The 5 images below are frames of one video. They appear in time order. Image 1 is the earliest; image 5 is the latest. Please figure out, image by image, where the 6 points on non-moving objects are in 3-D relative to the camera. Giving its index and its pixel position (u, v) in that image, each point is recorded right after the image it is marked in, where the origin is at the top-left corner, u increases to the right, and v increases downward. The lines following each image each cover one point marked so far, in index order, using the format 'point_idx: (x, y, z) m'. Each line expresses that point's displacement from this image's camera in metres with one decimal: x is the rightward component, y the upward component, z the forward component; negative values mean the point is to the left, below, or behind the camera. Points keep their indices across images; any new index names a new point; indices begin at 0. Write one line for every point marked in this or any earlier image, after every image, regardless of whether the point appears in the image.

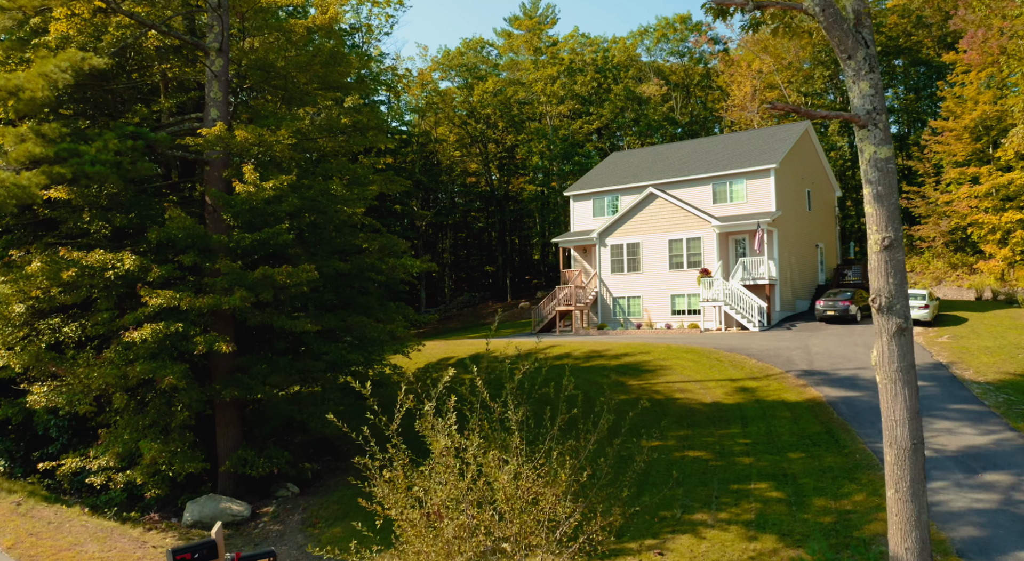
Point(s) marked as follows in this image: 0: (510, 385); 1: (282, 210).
0: (0.0, -1.5, +10.0) m
1: (-4.7, +1.4, +14.8) m
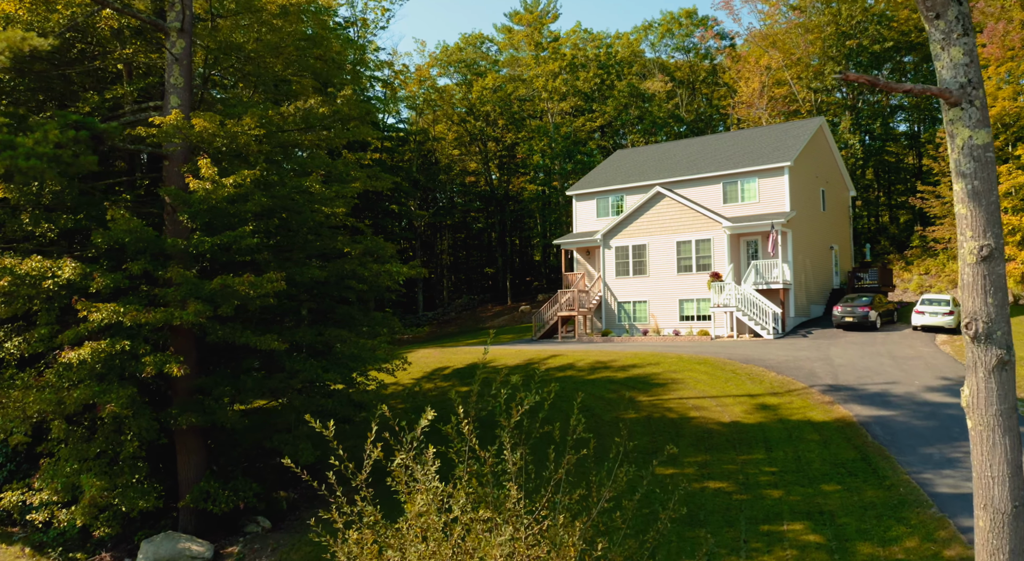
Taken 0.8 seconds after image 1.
0: (-0.1, -1.6, +8.1) m
1: (-4.8, +1.3, +12.9) m
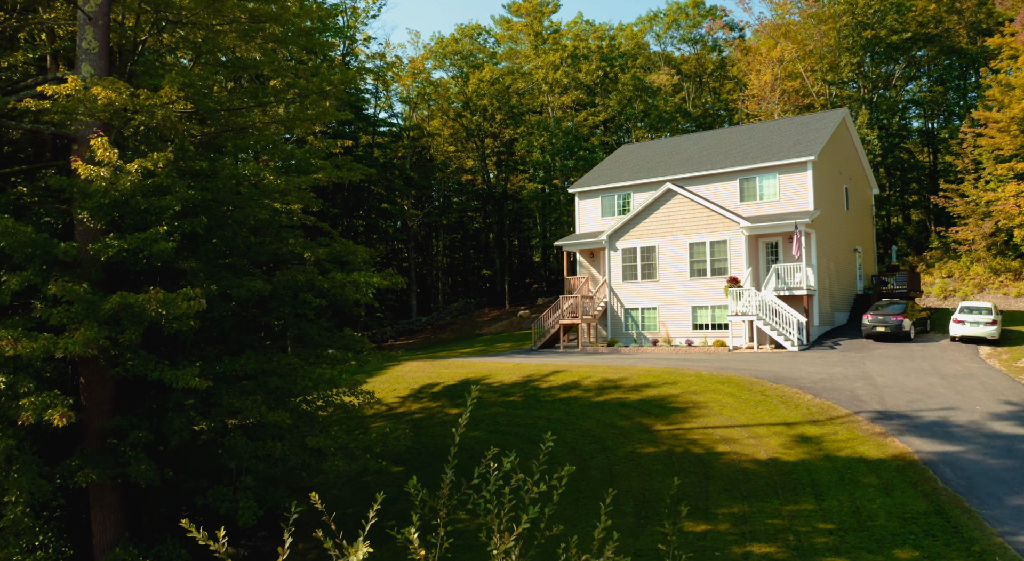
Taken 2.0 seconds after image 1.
0: (-0.2, -1.9, +5.2) m
1: (-4.9, +1.0, +10.0) m
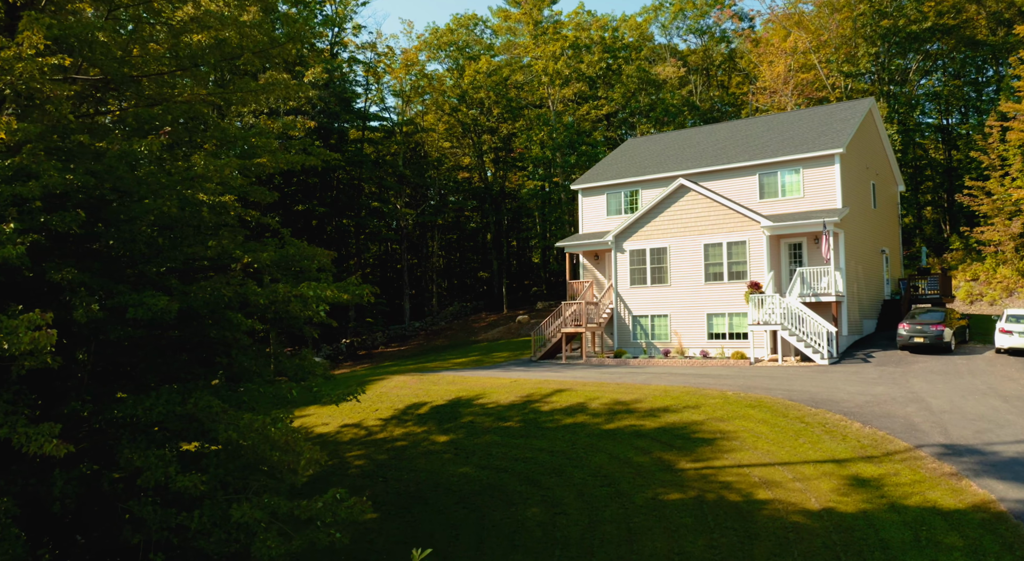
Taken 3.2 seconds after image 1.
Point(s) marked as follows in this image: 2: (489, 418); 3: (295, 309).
0: (-0.2, -2.0, +2.4) m
1: (-4.9, +0.9, +7.2) m
2: (-0.6, -3.6, +19.1) m
3: (-2.9, -0.4, +9.6) m
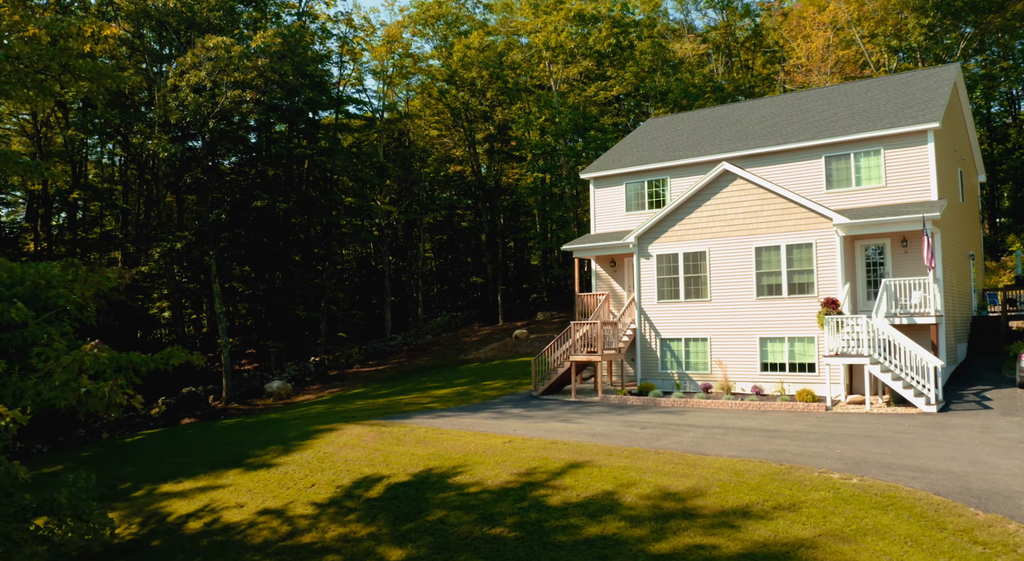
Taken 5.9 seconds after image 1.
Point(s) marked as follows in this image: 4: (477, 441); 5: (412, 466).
0: (-0.3, -2.5, -4.1) m
1: (-5.0, +0.4, +0.6) m
2: (-0.7, -4.1, +12.5) m
3: (-3.0, -0.8, +3.0) m
4: (-0.8, -3.7, +16.4) m
5: (-2.1, -4.0, +15.3) m
